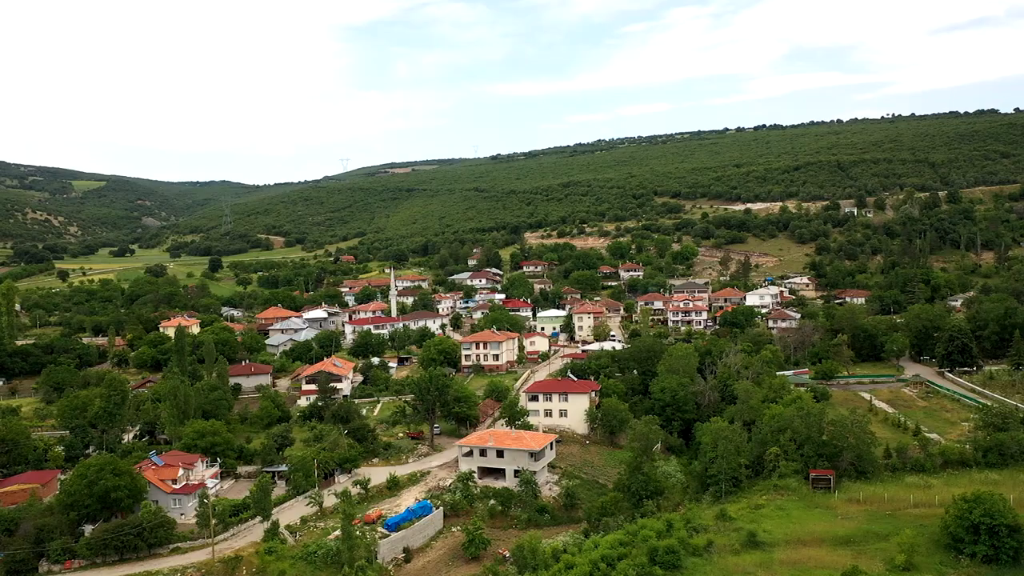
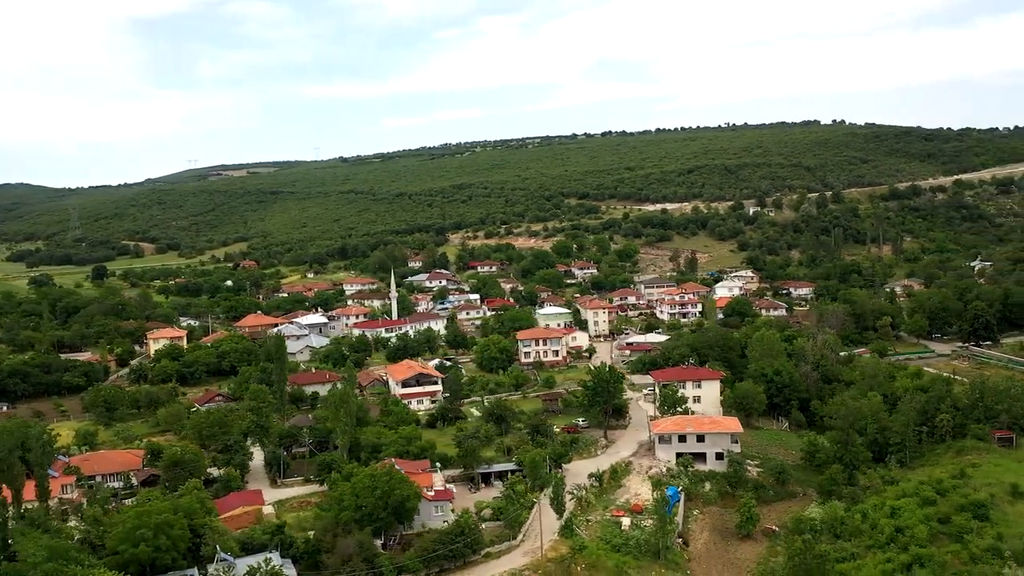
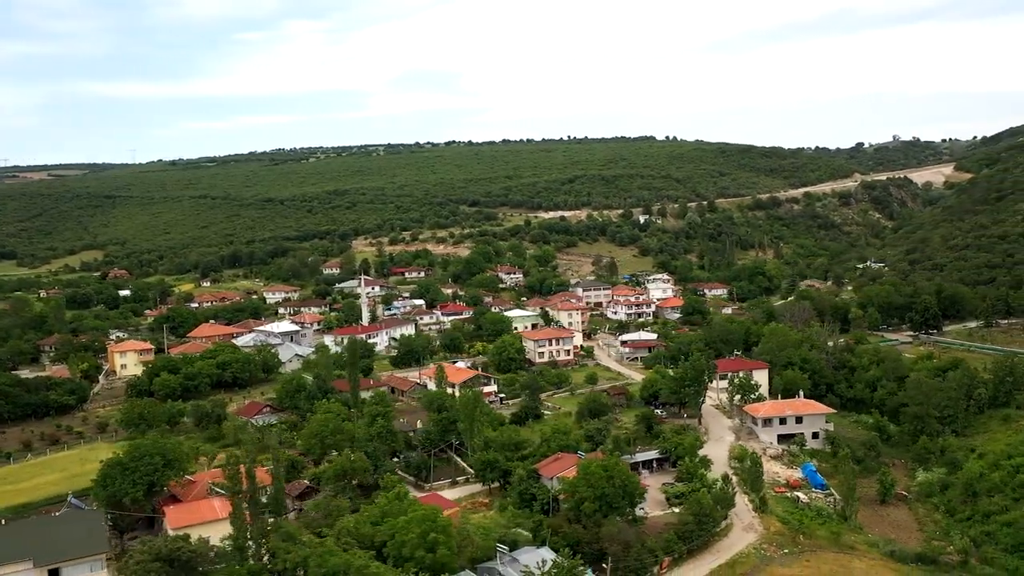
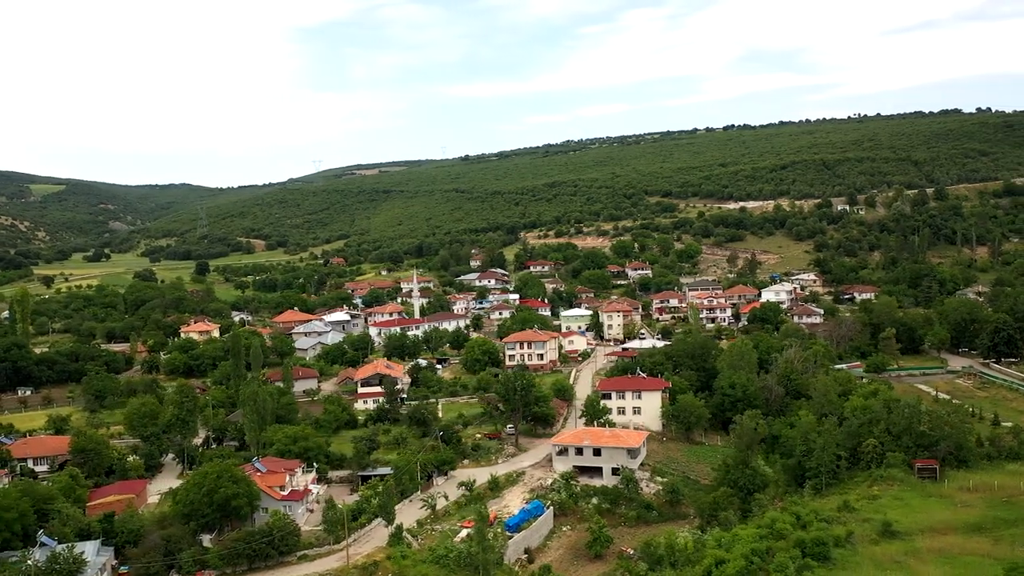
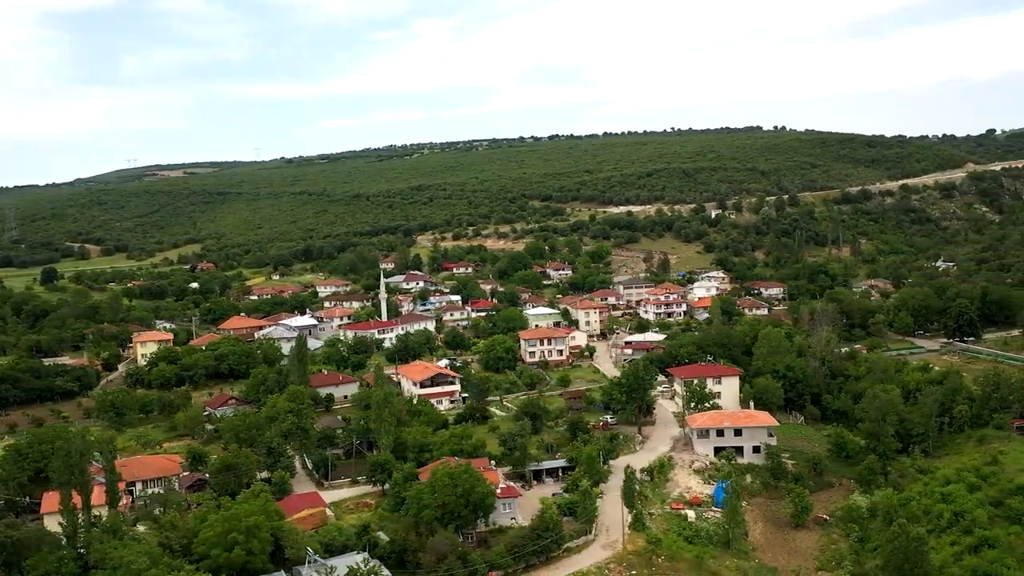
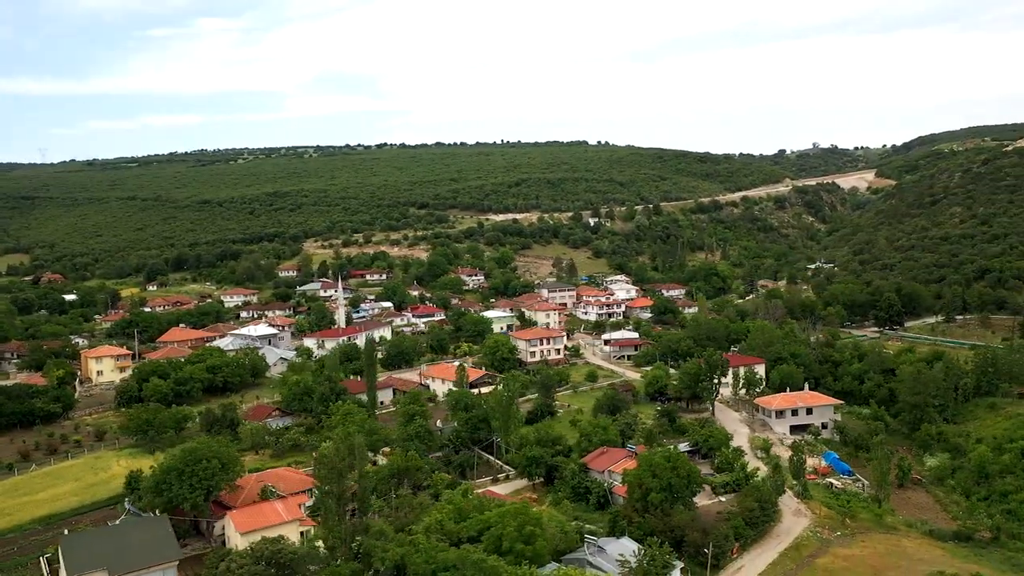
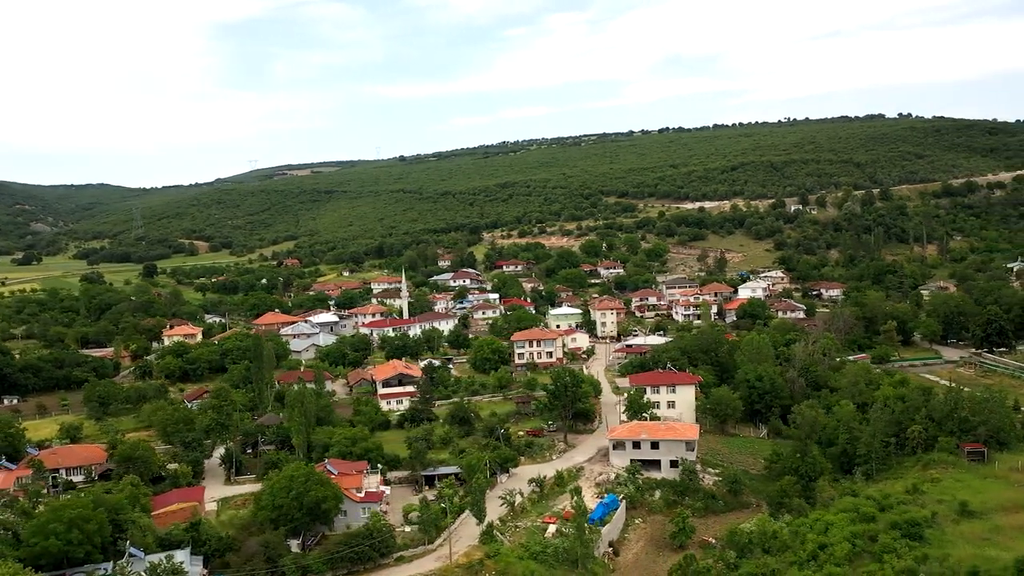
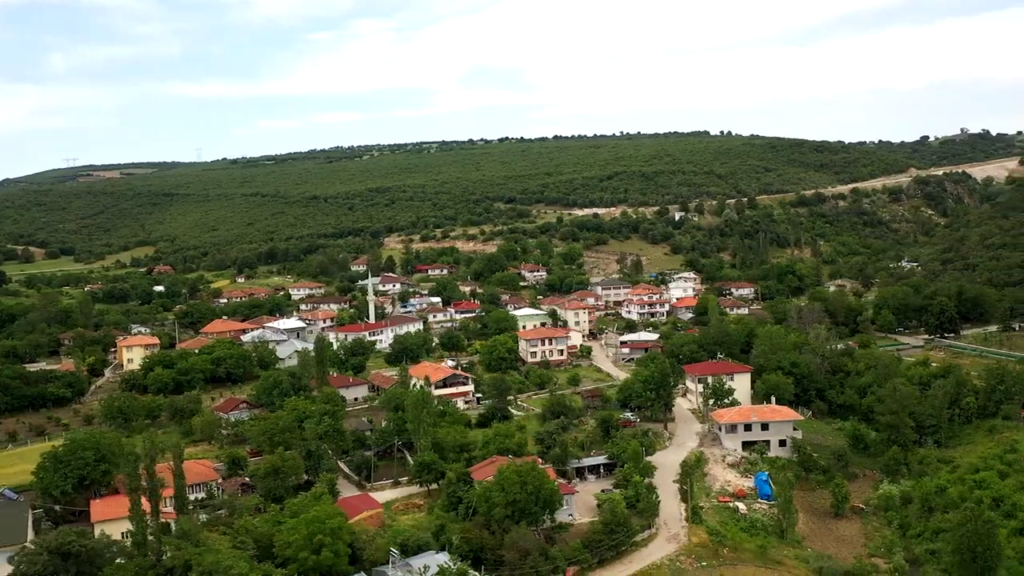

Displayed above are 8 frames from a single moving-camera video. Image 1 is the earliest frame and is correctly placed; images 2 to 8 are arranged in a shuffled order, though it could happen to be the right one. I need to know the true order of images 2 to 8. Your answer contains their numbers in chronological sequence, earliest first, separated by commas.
4, 7, 2, 5, 8, 3, 6
